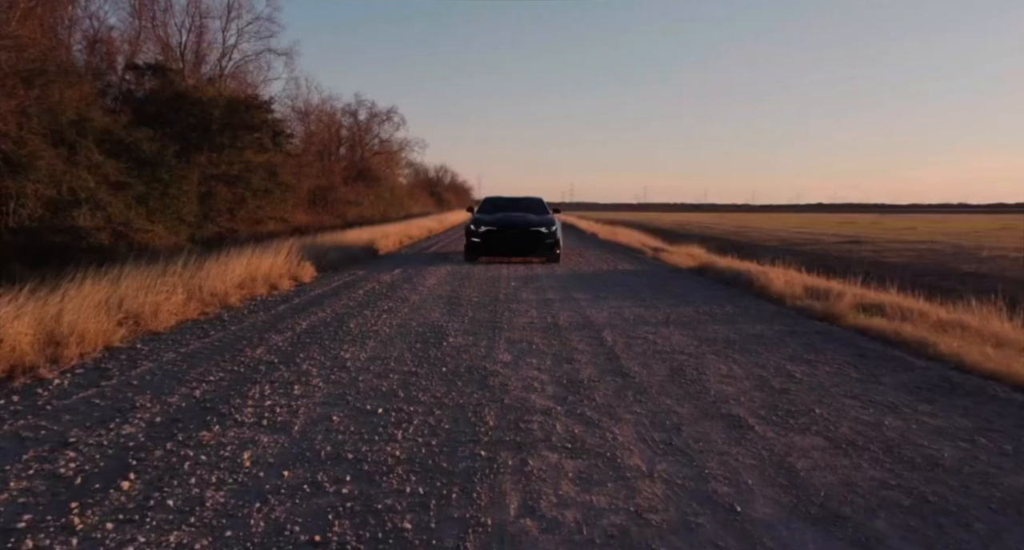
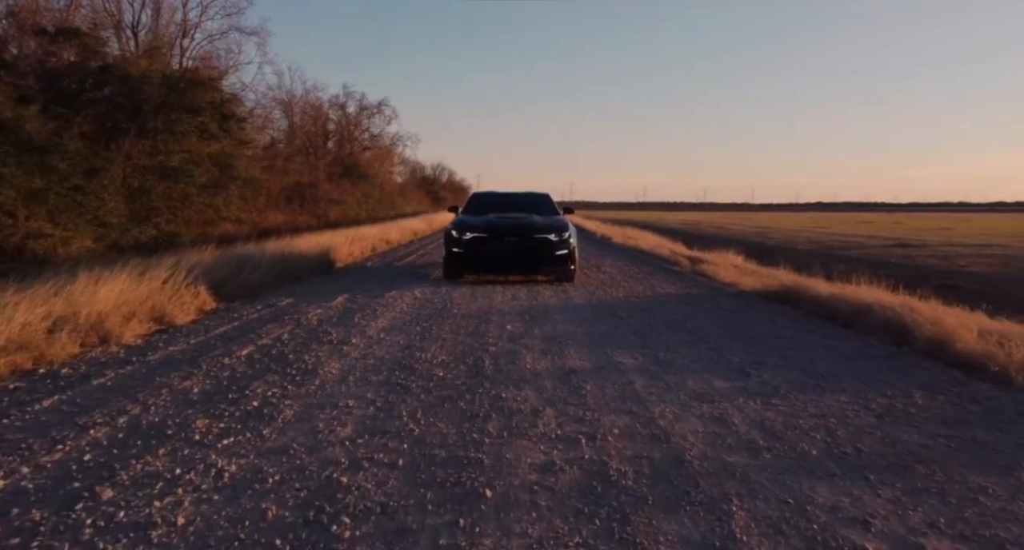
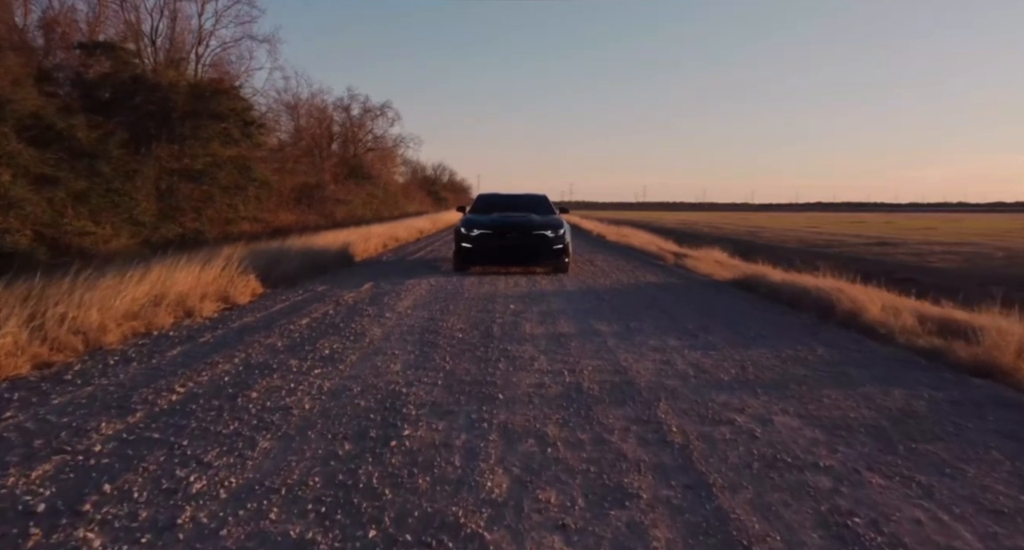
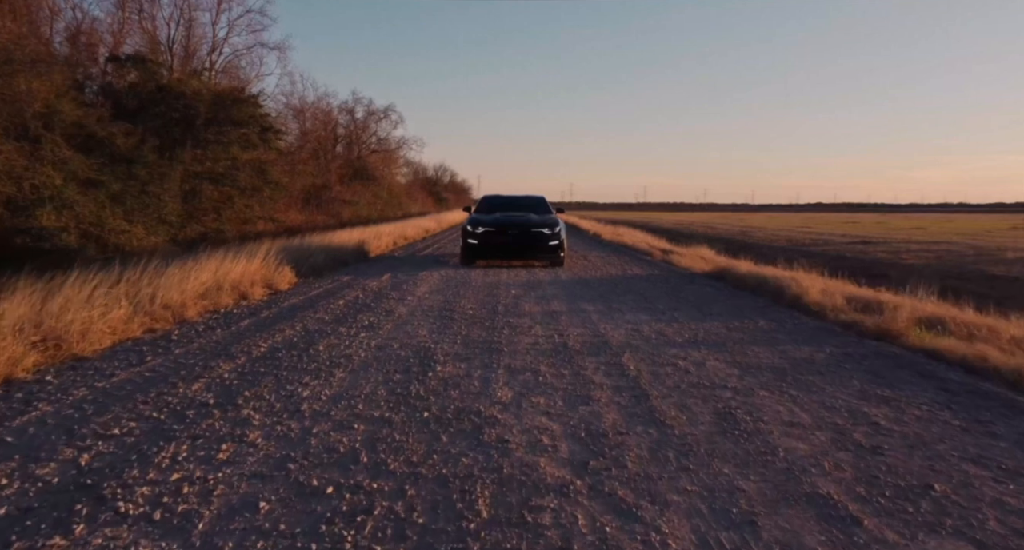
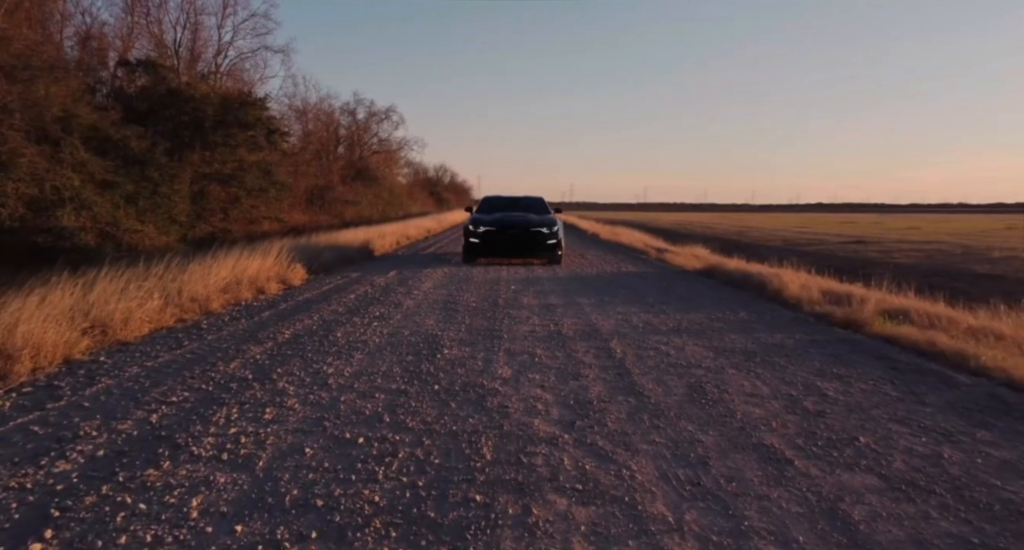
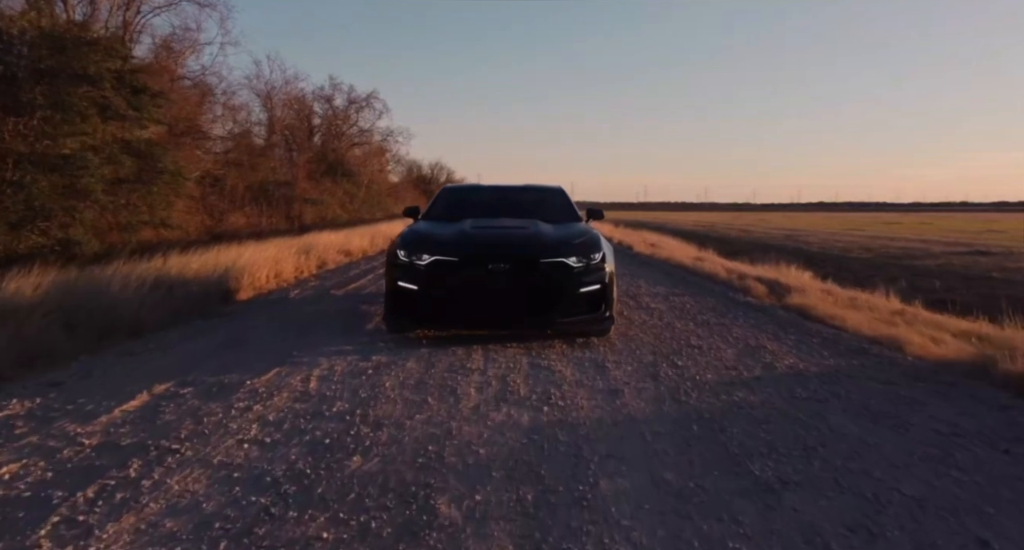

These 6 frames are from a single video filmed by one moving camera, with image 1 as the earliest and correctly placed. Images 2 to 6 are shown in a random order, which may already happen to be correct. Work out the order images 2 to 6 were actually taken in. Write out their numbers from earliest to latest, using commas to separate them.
5, 4, 3, 2, 6
